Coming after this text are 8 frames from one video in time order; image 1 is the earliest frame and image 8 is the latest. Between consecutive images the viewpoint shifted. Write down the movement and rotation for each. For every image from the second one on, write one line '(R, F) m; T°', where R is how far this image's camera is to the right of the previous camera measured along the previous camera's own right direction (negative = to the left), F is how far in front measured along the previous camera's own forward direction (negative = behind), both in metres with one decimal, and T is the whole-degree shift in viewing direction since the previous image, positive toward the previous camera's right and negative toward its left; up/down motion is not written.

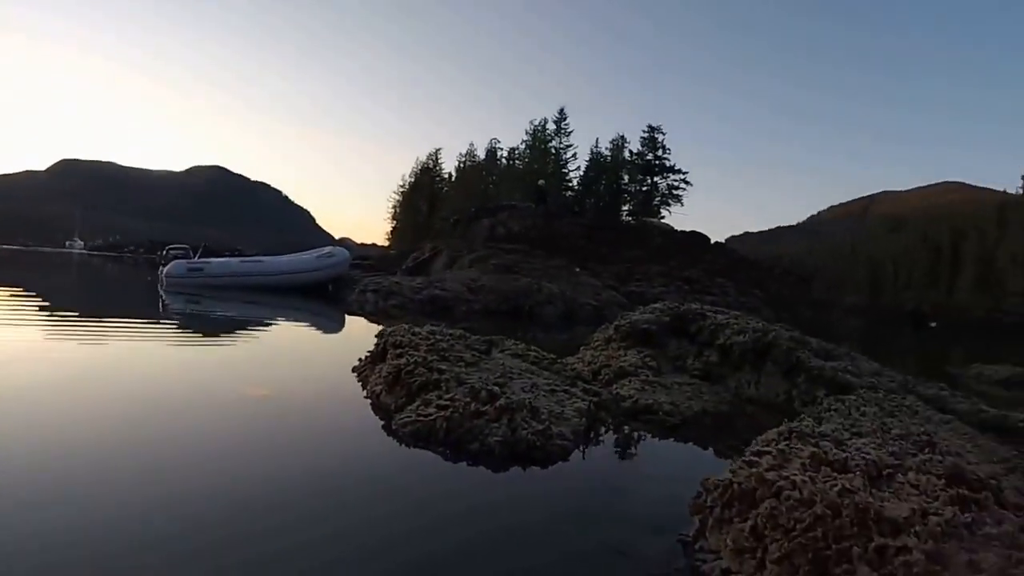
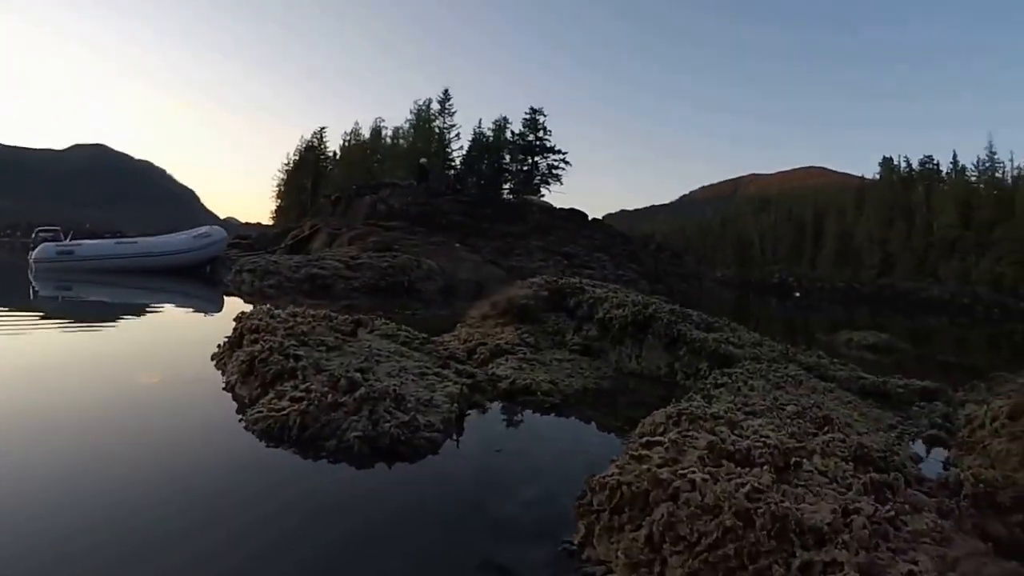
(+0.4, +1.5) m; +9°
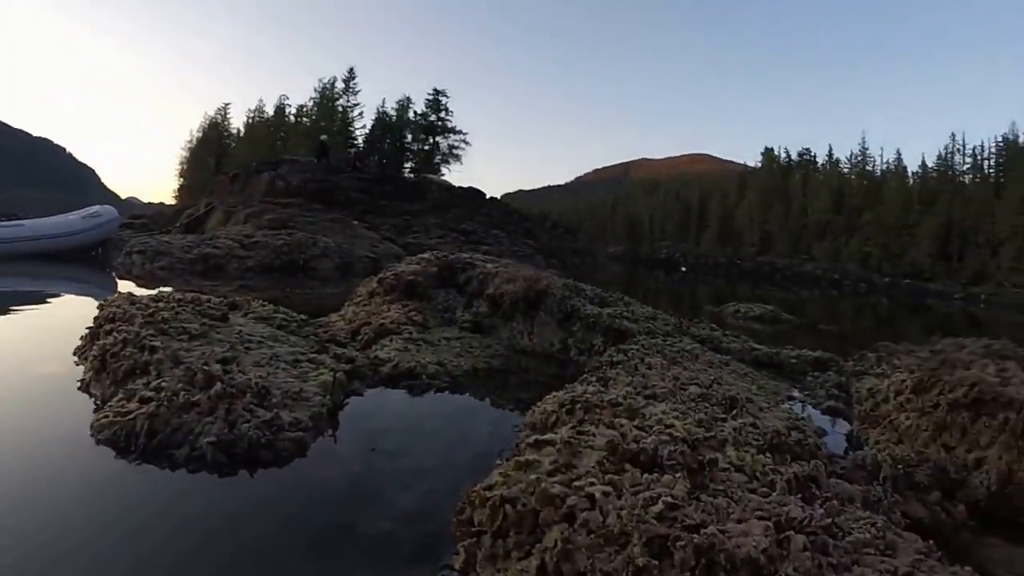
(+0.3, +1.3) m; +8°
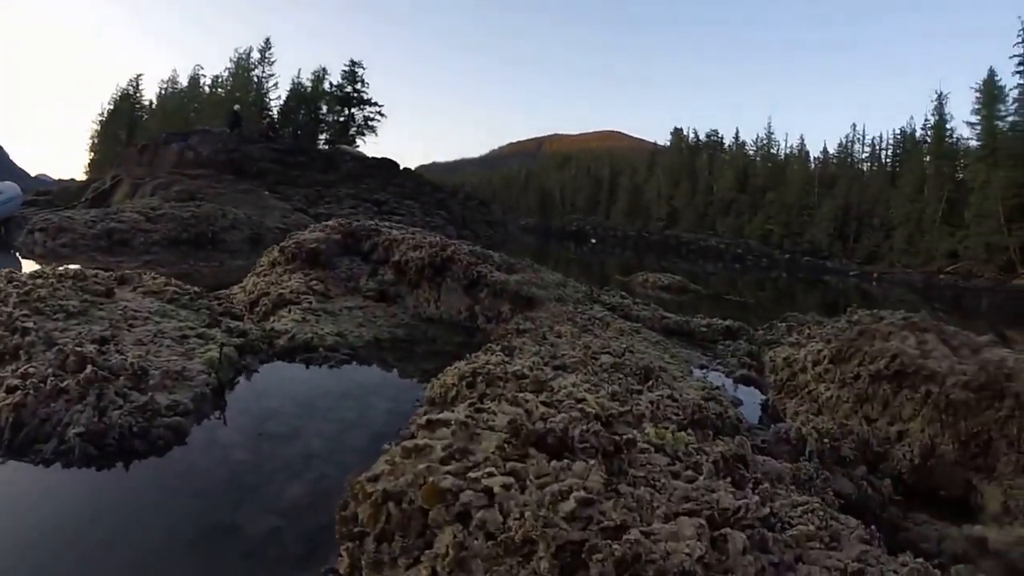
(+0.2, +0.8) m; +6°
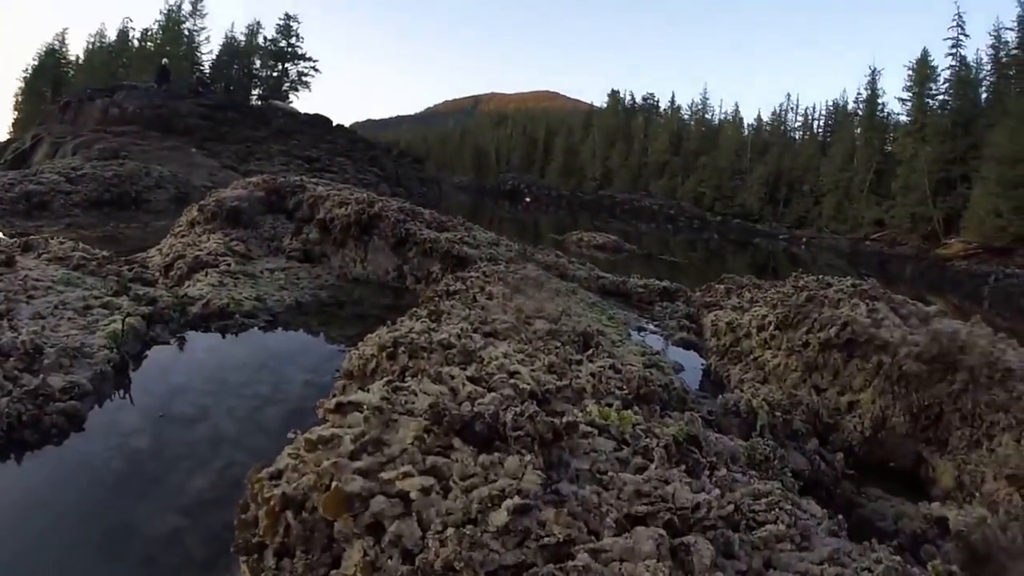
(+0.1, +0.7) m; +5°
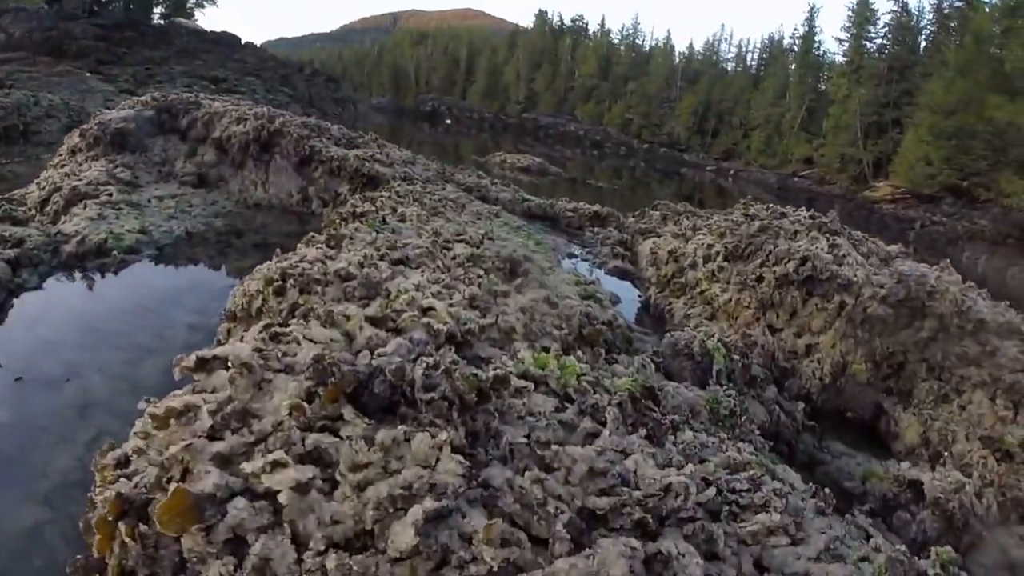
(0.0, +1.0) m; +6°
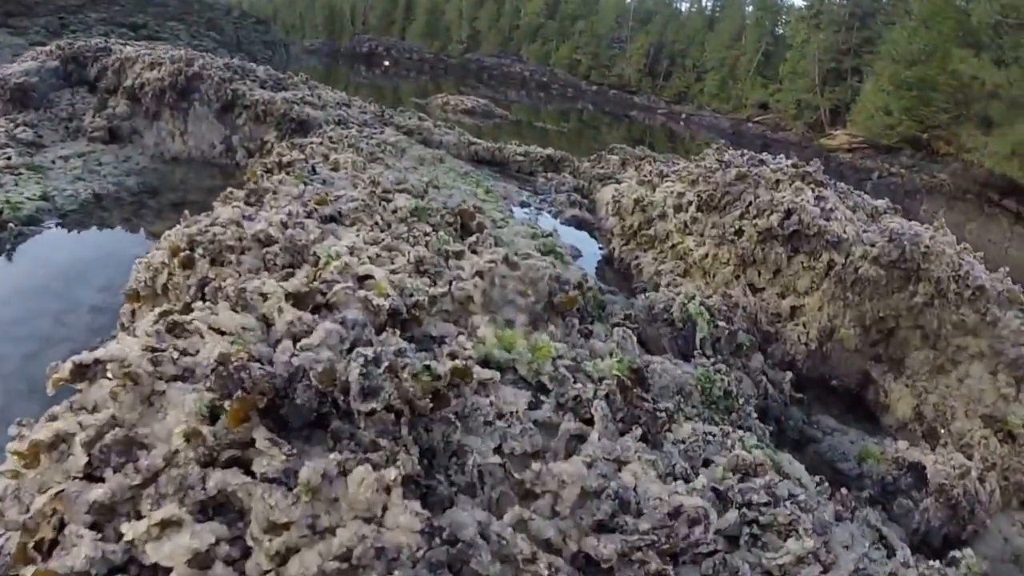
(-0.1, +0.7) m; +4°
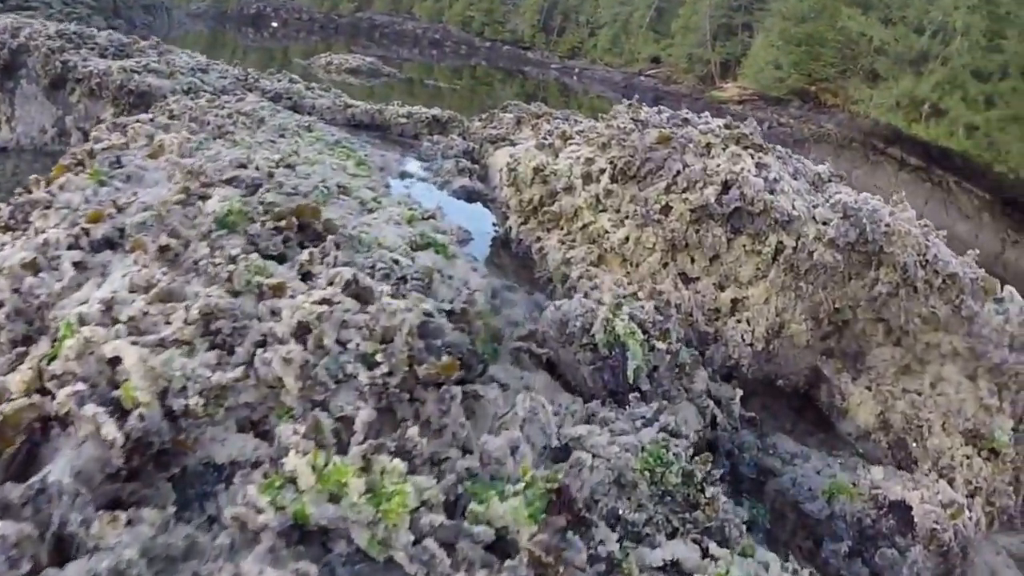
(+0.2, +1.3) m; +7°
